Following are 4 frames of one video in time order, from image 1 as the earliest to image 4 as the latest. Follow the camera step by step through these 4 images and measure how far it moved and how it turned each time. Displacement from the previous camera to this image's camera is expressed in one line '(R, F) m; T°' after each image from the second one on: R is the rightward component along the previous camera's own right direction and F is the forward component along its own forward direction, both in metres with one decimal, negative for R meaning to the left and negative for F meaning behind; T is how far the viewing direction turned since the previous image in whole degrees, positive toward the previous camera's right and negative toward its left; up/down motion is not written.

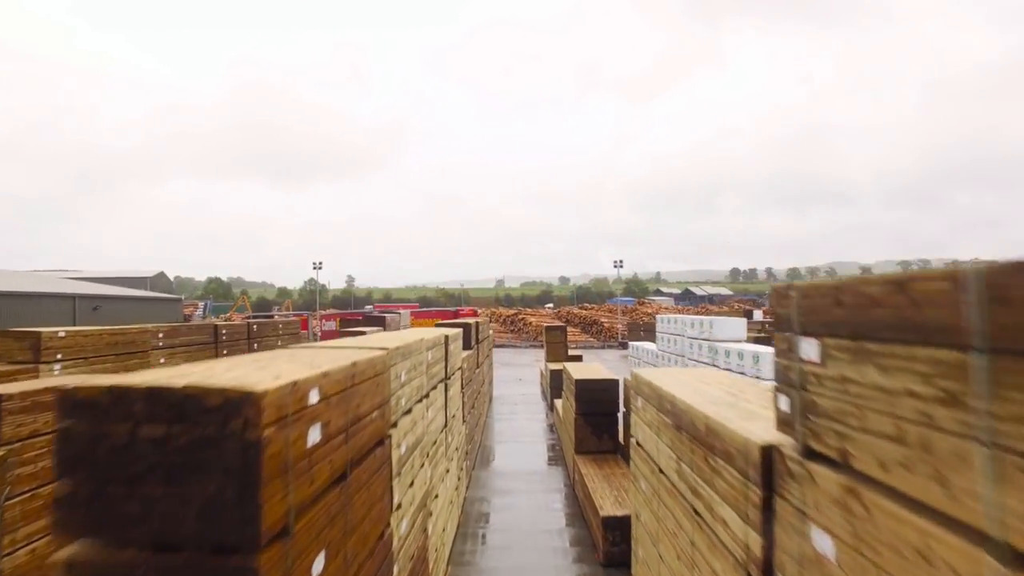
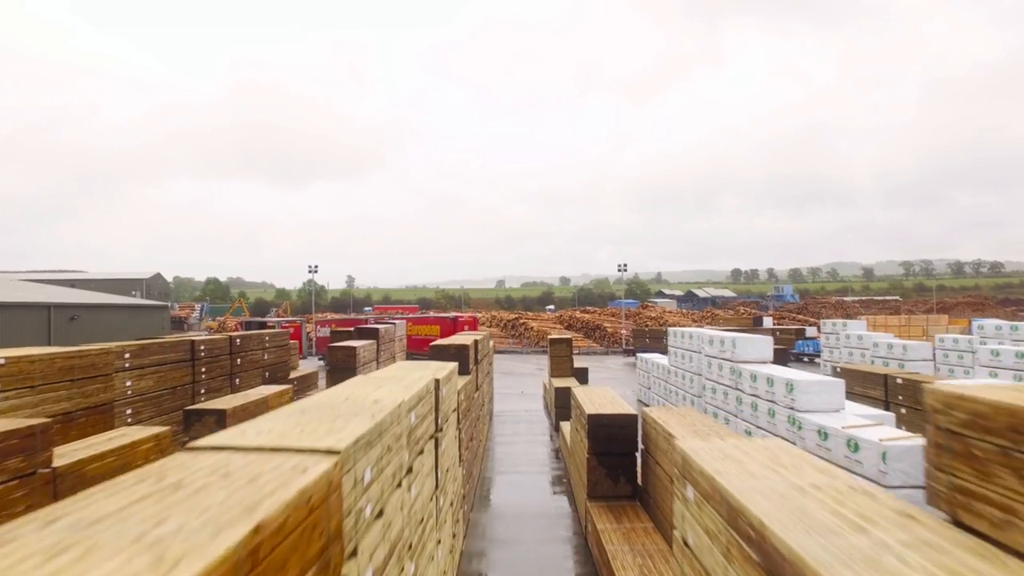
(0.0, +1.1) m; 0°
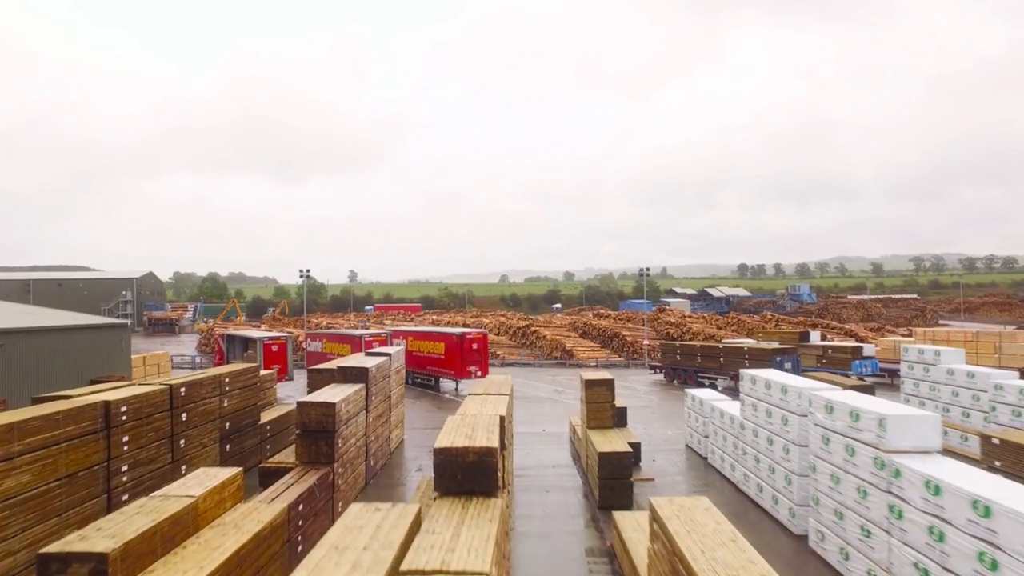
(-0.4, +3.7) m; 0°
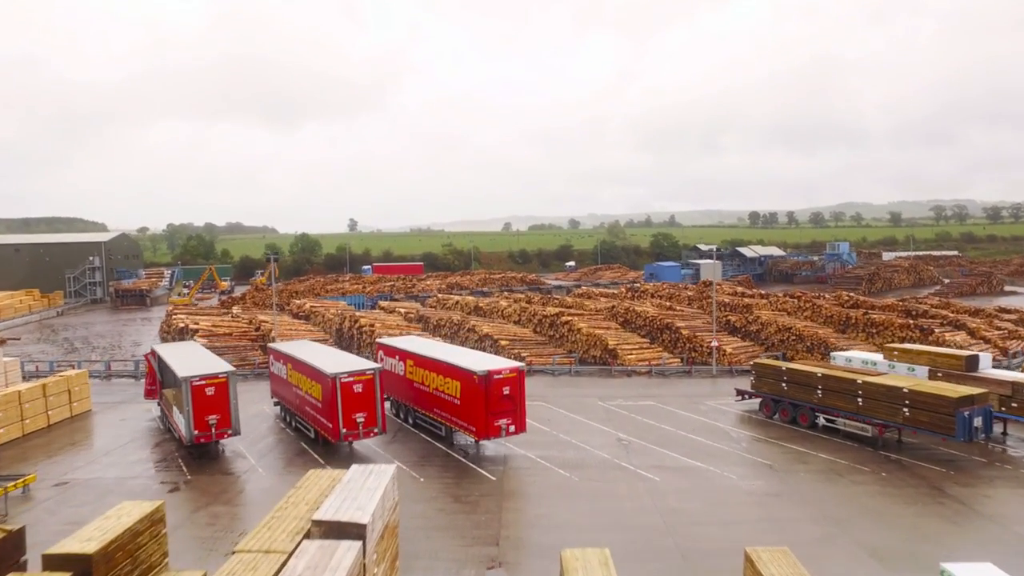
(-1.1, +8.8) m; 0°
